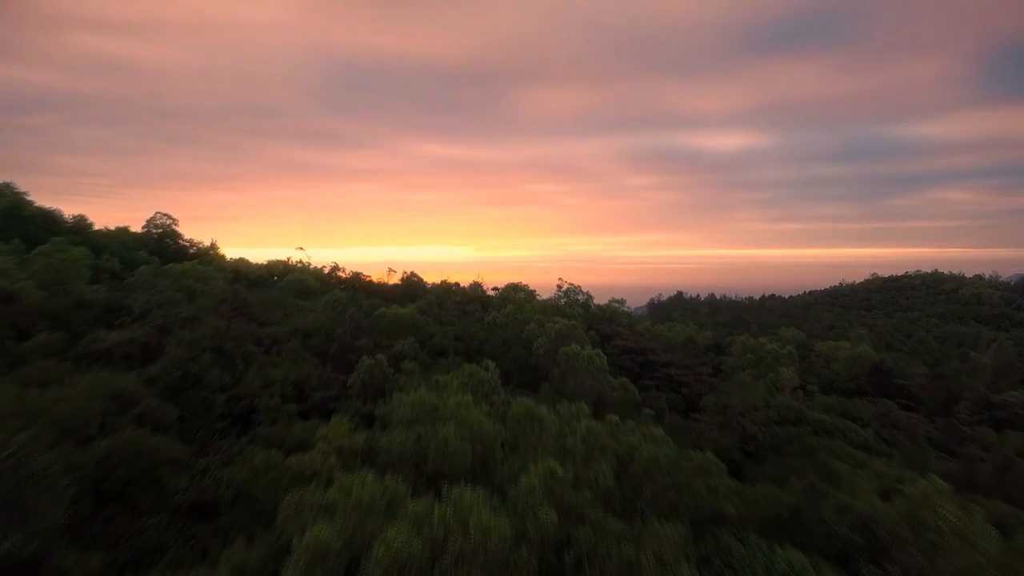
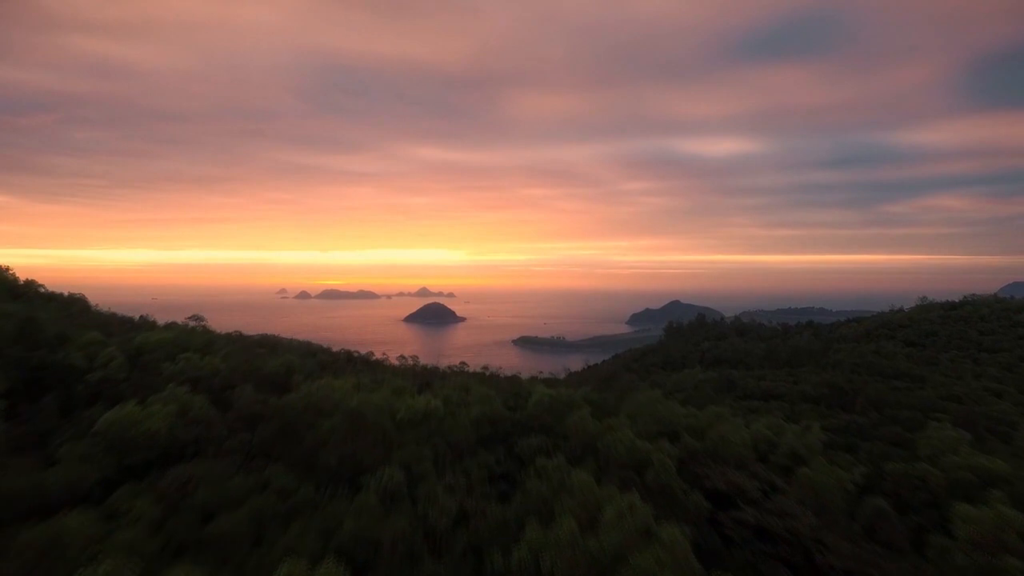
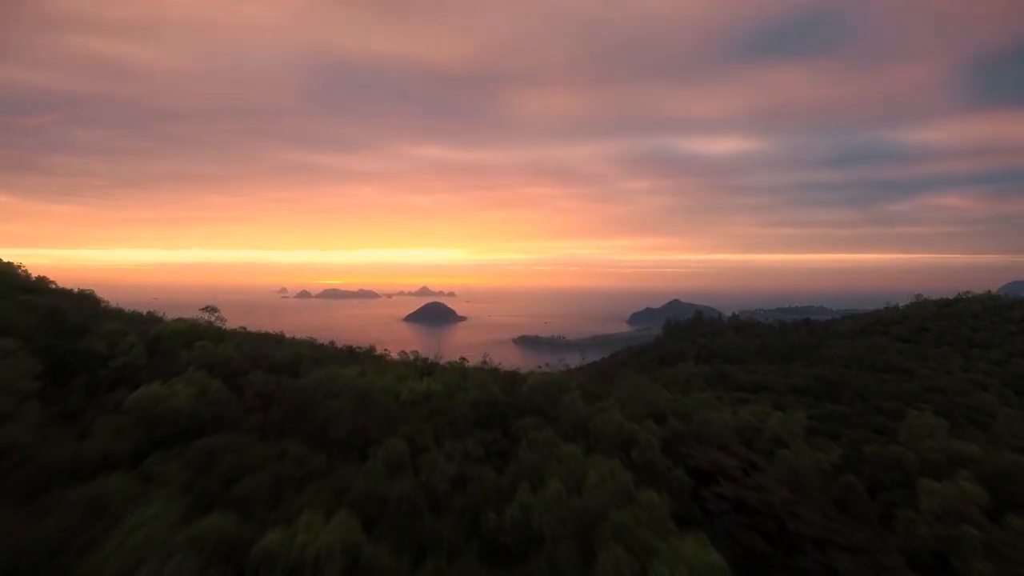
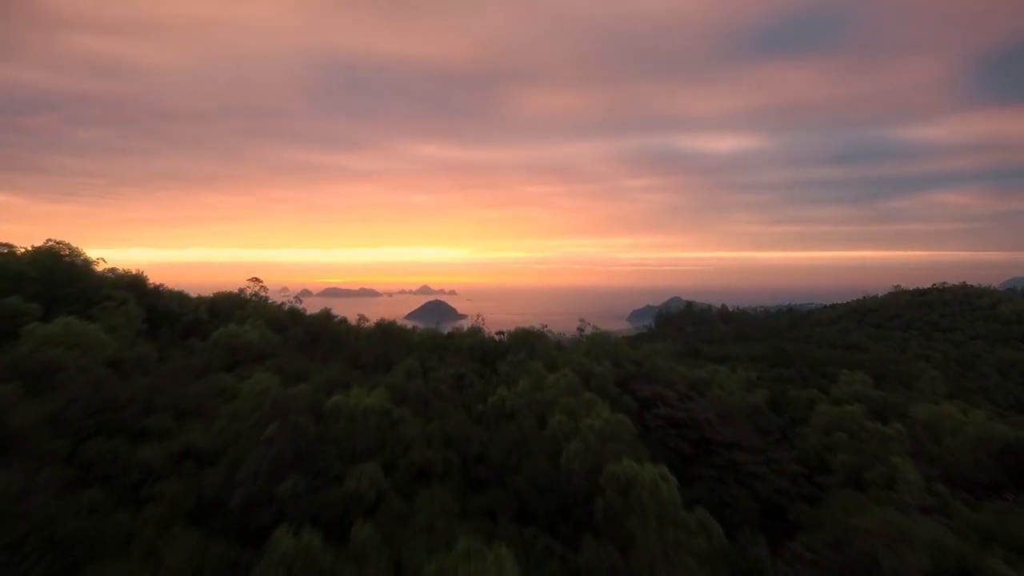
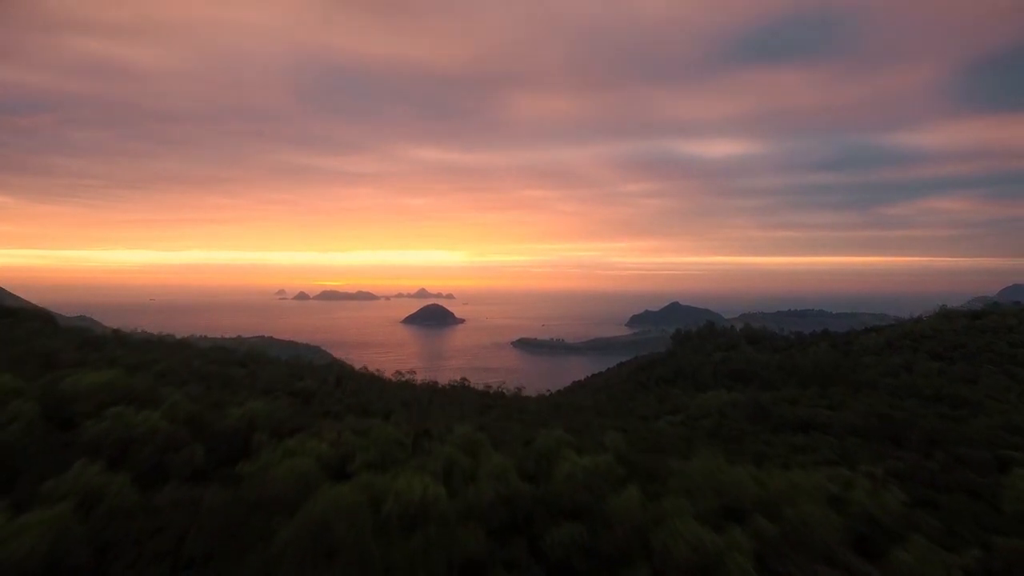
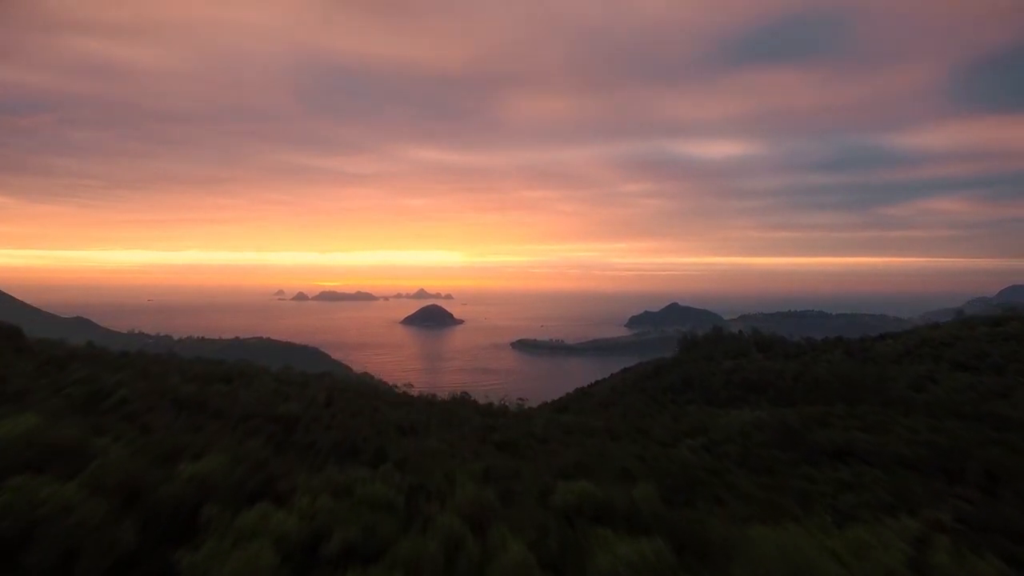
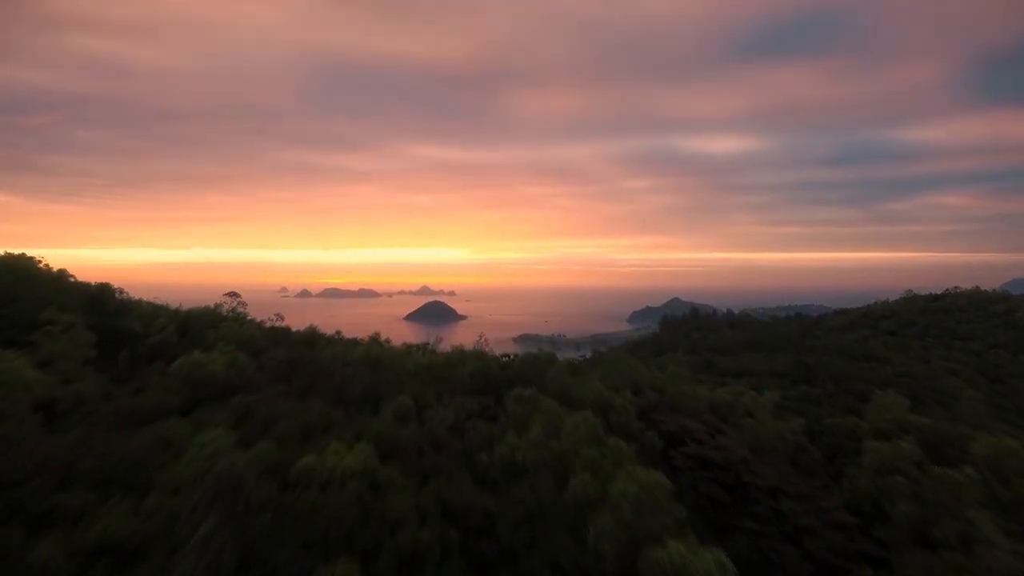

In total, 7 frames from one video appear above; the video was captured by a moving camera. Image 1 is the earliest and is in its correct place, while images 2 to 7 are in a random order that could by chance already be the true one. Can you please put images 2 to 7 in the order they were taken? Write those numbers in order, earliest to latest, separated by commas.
4, 7, 3, 2, 5, 6
